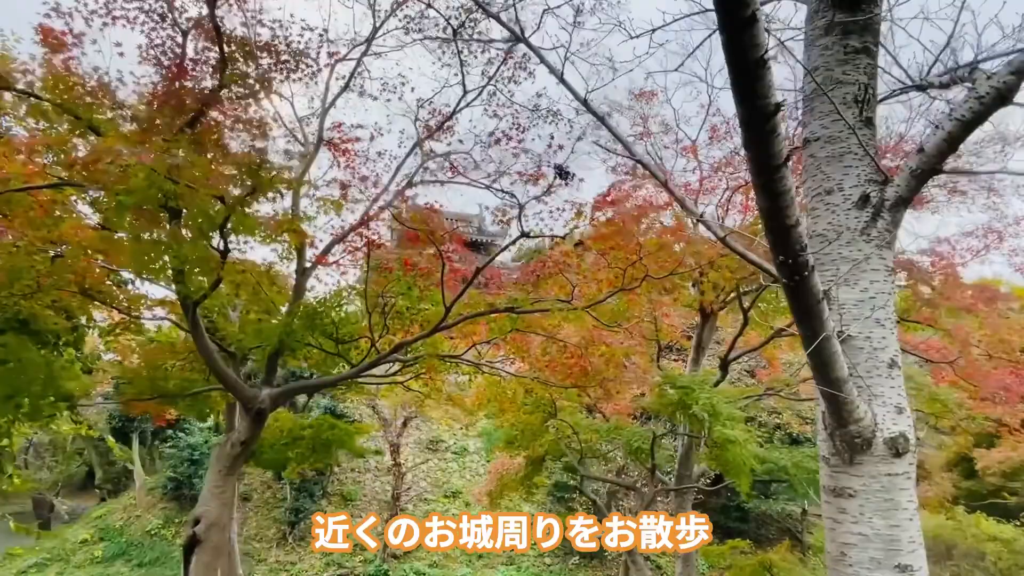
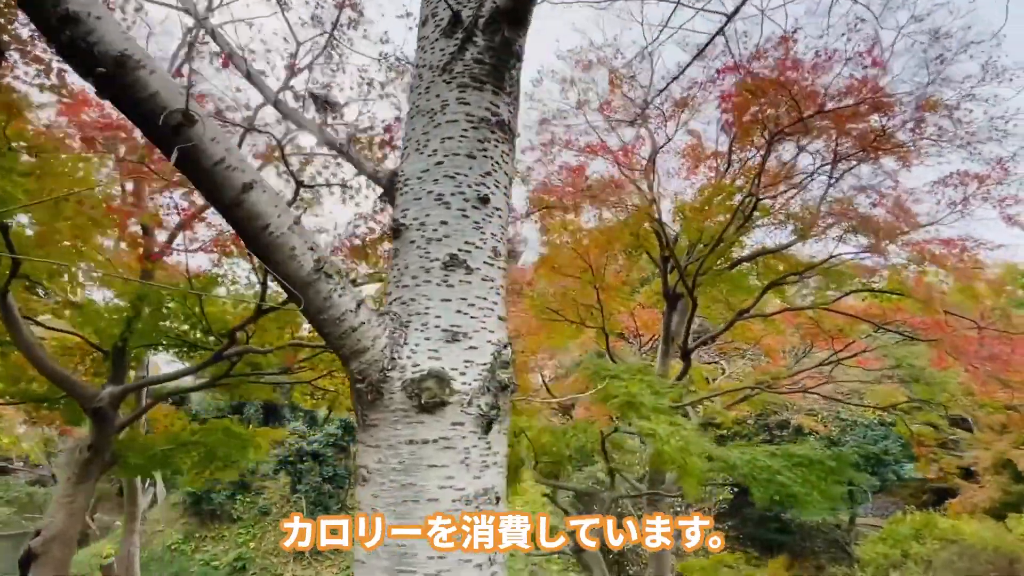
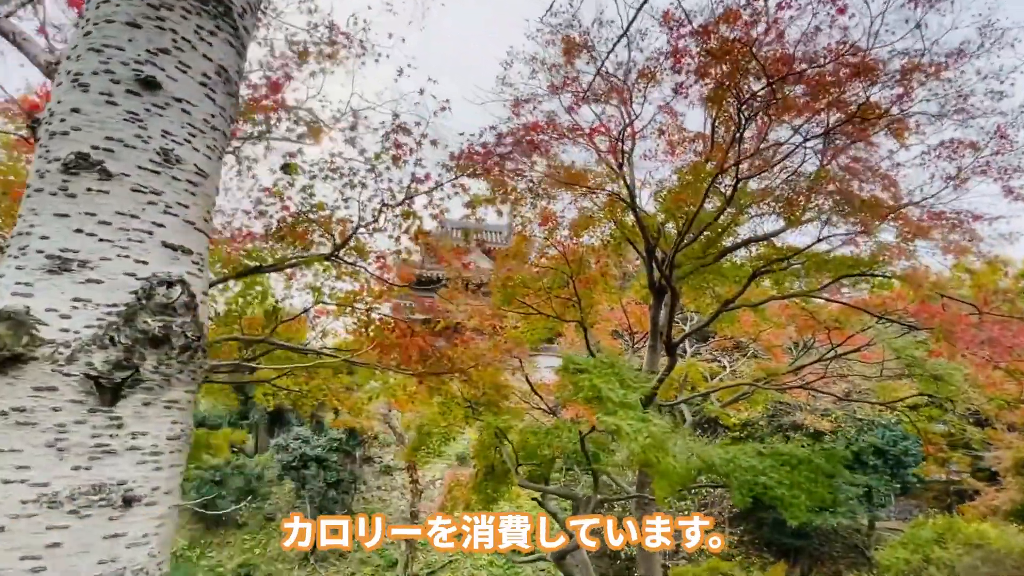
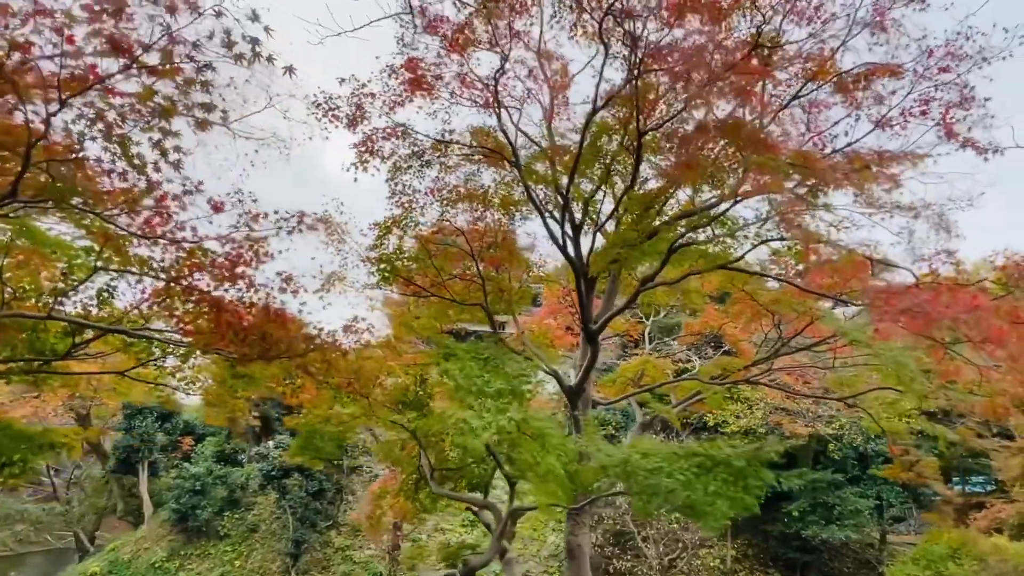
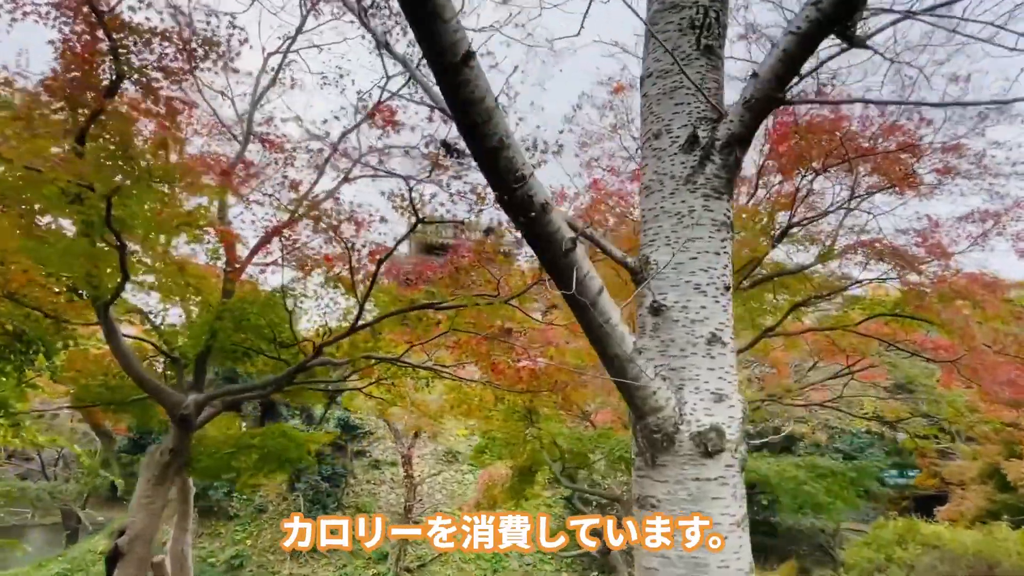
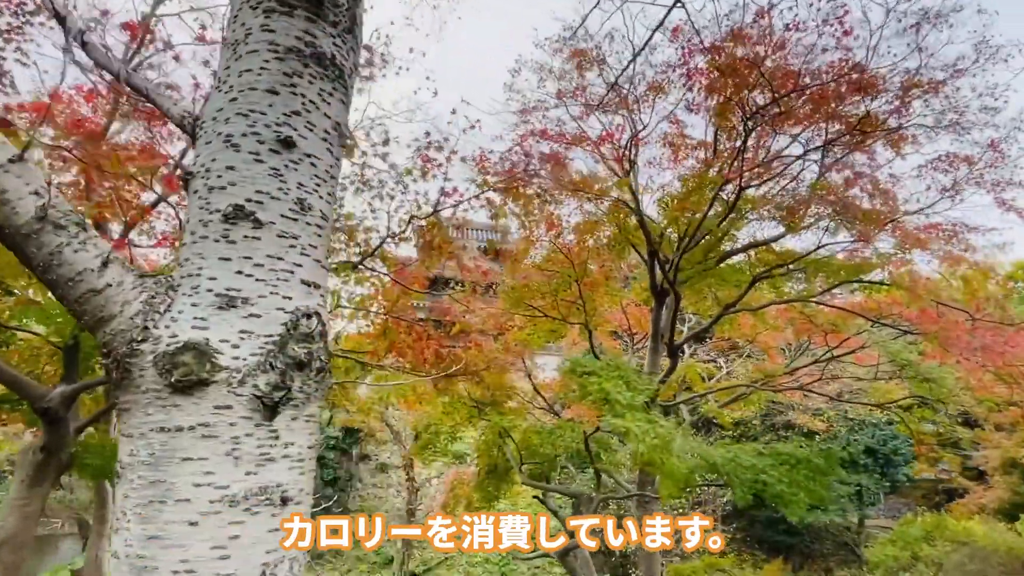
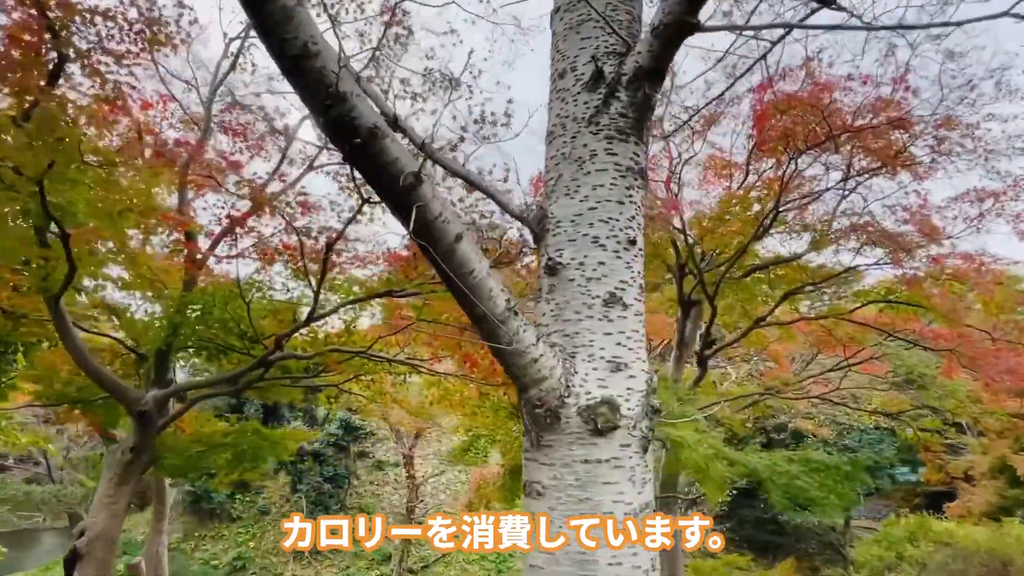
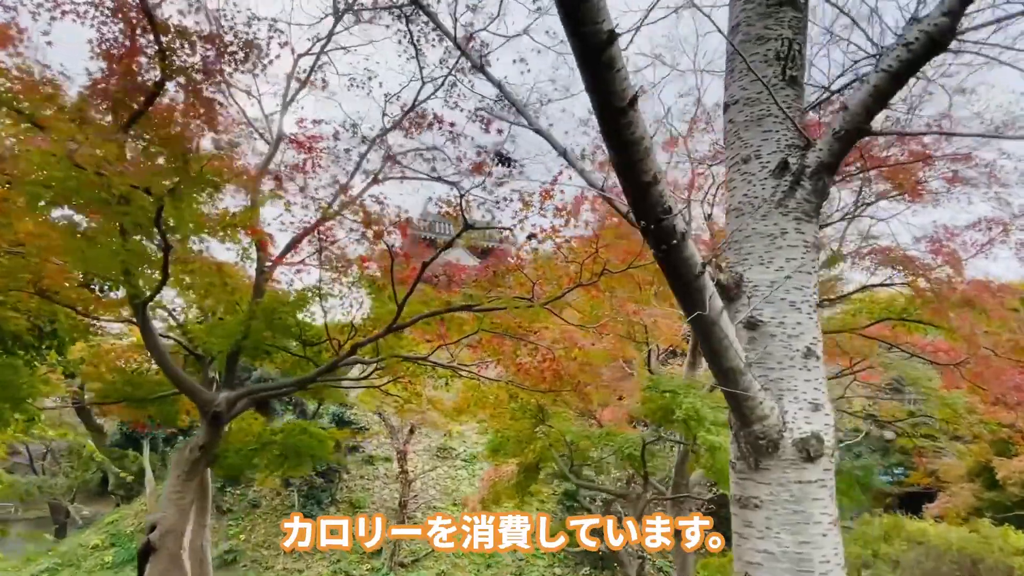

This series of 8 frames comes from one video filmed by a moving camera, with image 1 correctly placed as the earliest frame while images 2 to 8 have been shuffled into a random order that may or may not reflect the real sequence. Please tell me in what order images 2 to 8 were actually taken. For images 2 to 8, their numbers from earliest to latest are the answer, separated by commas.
8, 5, 7, 2, 6, 3, 4
